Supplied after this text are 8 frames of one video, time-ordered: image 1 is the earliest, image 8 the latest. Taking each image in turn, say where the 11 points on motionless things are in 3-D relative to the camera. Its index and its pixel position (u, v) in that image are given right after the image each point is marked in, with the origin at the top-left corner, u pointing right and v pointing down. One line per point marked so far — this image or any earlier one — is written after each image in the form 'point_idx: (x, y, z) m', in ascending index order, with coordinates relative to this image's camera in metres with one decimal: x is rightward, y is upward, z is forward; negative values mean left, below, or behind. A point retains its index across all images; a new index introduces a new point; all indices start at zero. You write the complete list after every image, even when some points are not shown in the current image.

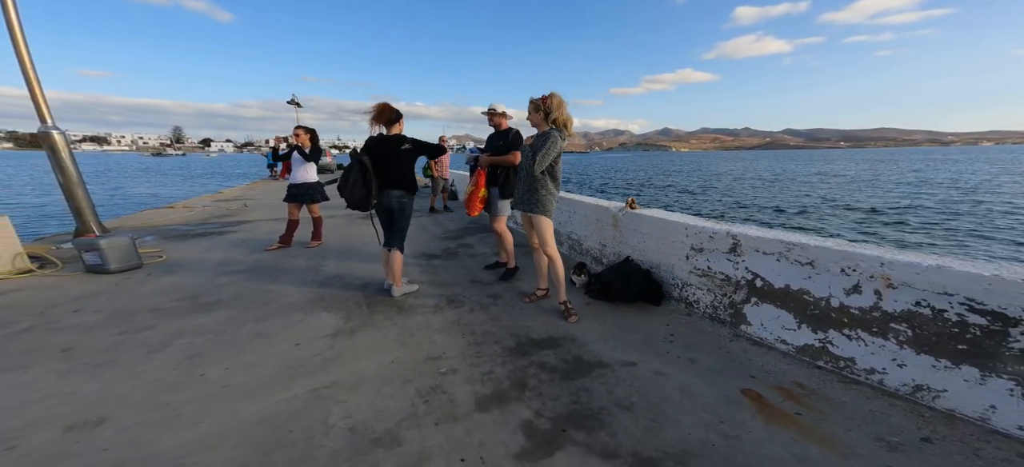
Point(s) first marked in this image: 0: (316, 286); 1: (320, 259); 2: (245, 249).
0: (-2.3, -0.6, +4.3) m
1: (-2.8, -0.4, +5.4) m
2: (-4.2, -0.2, +5.8) m
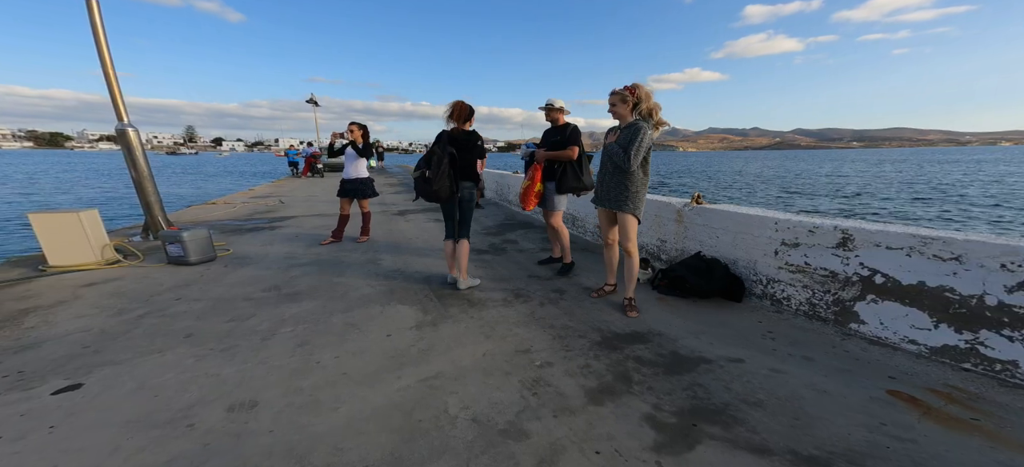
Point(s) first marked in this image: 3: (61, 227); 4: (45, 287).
0: (-1.6, -0.6, +4.4) m
1: (-2.1, -0.3, +5.6) m
2: (-3.4, -0.1, +6.0) m
3: (-5.3, +0.1, +4.3) m
4: (-5.0, -0.6, +4.0) m
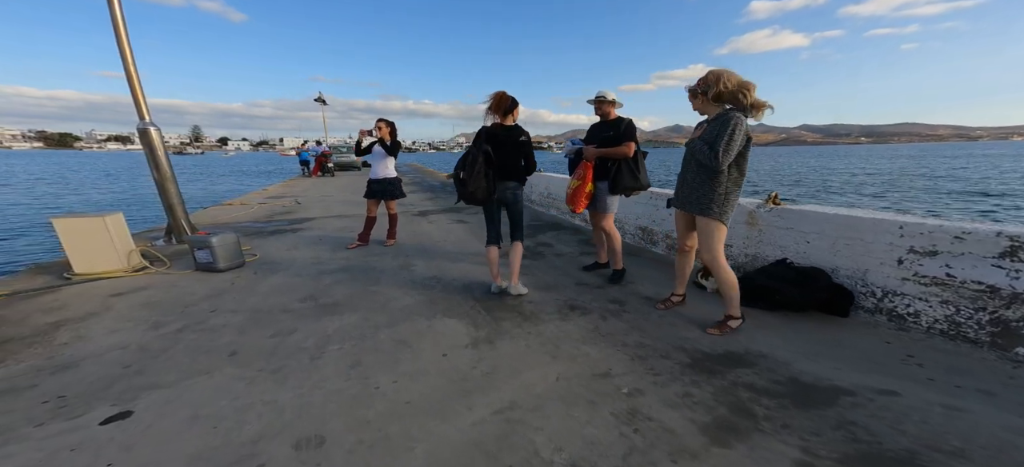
0: (-1.0, -0.6, +4.2) m
1: (-1.6, -0.3, +5.4) m
2: (-2.9, -0.2, +5.7) m
3: (-4.7, 0.0, +4.1) m
4: (-4.5, -0.6, +3.7) m
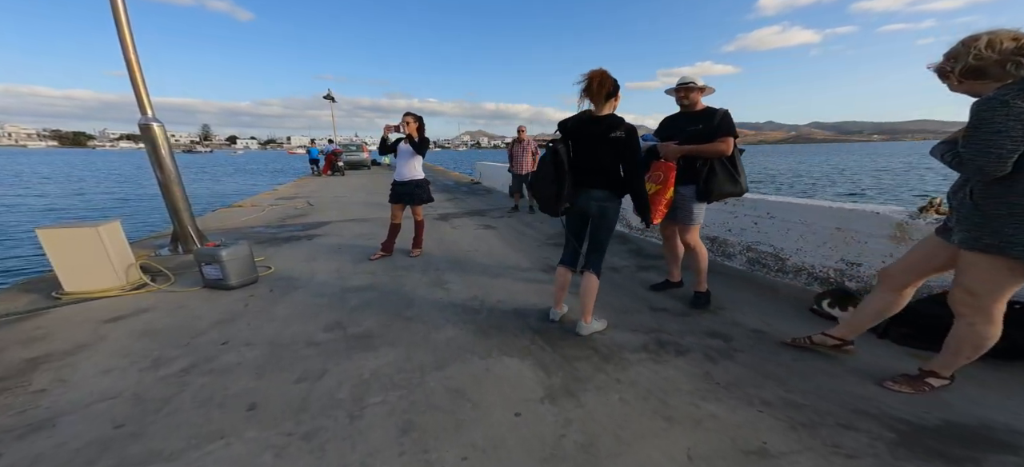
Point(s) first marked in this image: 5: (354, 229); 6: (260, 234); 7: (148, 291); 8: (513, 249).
0: (-0.5, -0.8, +3.5) m
1: (-1.0, -0.5, +4.7) m
2: (-2.3, -0.3, +5.1) m
3: (-4.2, -0.1, +3.5) m
4: (-3.9, -0.8, +3.2) m
5: (-2.8, +0.1, +6.4) m
6: (-4.0, 0.0, +5.8) m
7: (-3.7, -0.6, +3.8) m
8: (0.0, -0.2, +5.5) m
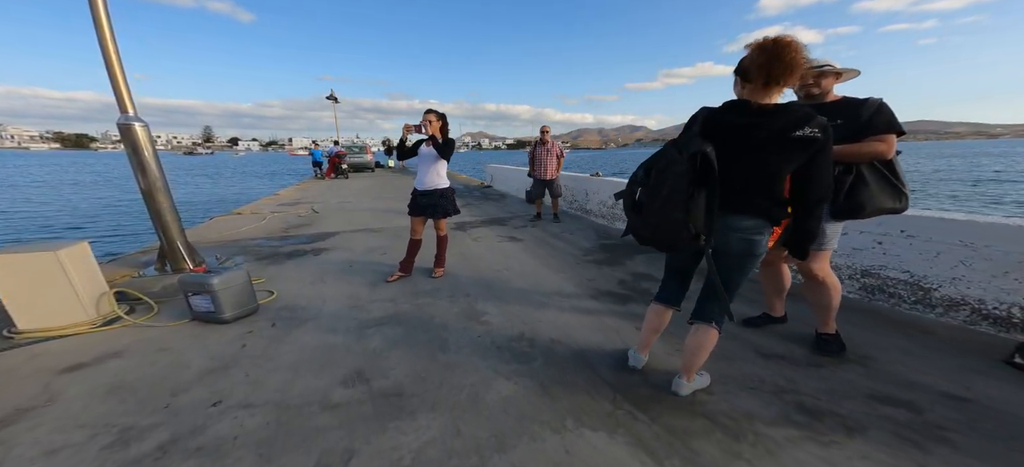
0: (0.0, -1.0, +2.8) m
1: (-0.5, -0.6, +4.0) m
2: (-1.8, -0.5, +4.4) m
3: (-3.7, -0.3, +2.8) m
4: (-3.4, -1.0, +2.4) m
5: (-2.3, -0.1, +5.7) m
6: (-3.5, -0.2, +5.1) m
7: (-3.2, -0.8, +3.1) m
8: (+0.5, -0.4, +4.8) m
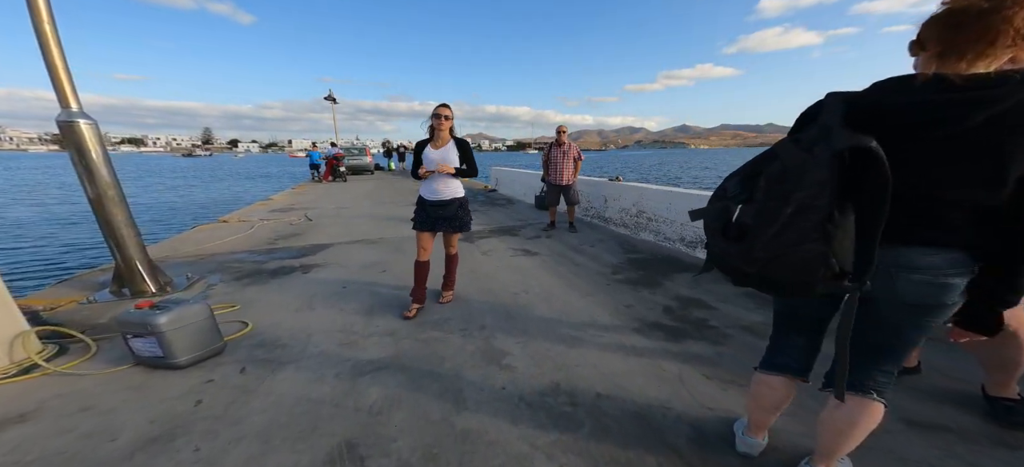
0: (+0.3, -1.1, +2.1) m
1: (-0.2, -0.8, +3.3) m
2: (-1.6, -0.7, +3.7) m
3: (-3.4, -0.5, +2.1) m
4: (-3.2, -1.1, +1.8) m
5: (-2.0, -0.3, +5.0) m
6: (-3.3, -0.4, +4.4) m
7: (-3.0, -0.9, +2.4) m
8: (+0.7, -0.6, +4.1) m
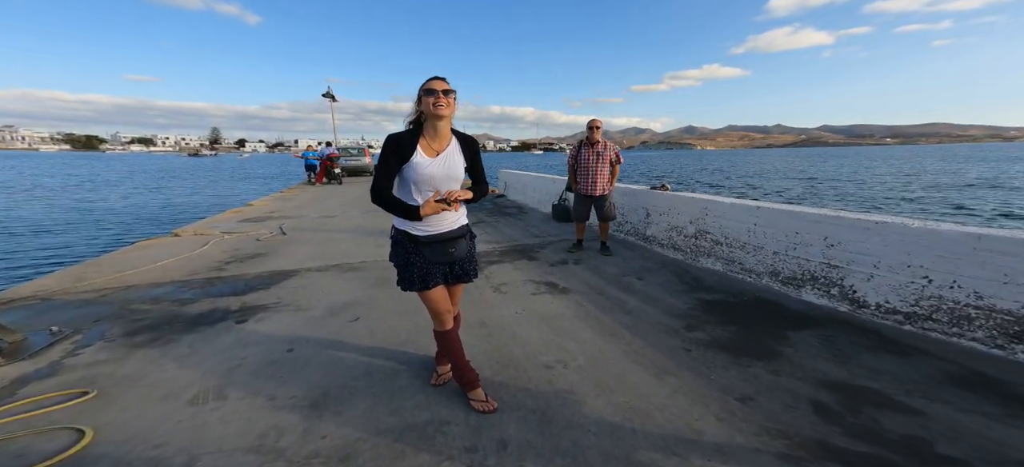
0: (+0.5, -1.4, +0.8) m
1: (0.0, -1.1, +2.0) m
2: (-1.3, -0.9, +2.4) m
3: (-3.2, -0.7, +0.8) m
4: (-3.0, -1.4, +0.5) m
5: (-1.8, -0.6, +3.7) m
6: (-3.0, -0.6, +3.1) m
7: (-2.8, -1.2, +1.1) m
8: (+1.0, -0.9, +2.8) m
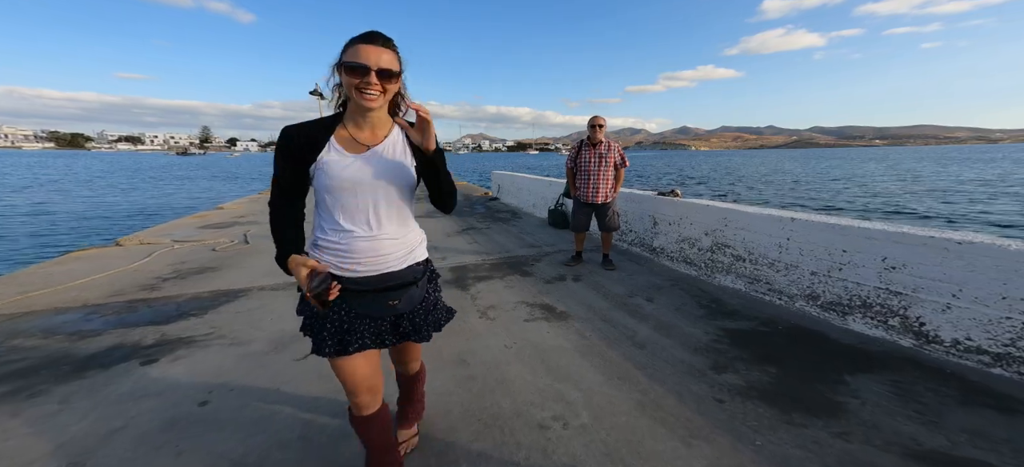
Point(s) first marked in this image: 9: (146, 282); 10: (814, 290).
0: (+0.4, -1.5, +0.2) m
1: (-0.1, -1.2, +1.4) m
2: (-1.4, -1.1, +1.8) m
3: (-3.3, -0.8, +0.2) m
4: (-3.0, -1.5, -0.1) m
5: (-1.9, -0.7, +3.1) m
6: (-3.1, -0.8, +2.5) m
7: (-2.9, -1.3, +0.5) m
8: (+0.9, -1.0, +2.2) m
9: (-3.5, -0.5, +3.6) m
10: (+2.3, -0.4, +2.8) m
